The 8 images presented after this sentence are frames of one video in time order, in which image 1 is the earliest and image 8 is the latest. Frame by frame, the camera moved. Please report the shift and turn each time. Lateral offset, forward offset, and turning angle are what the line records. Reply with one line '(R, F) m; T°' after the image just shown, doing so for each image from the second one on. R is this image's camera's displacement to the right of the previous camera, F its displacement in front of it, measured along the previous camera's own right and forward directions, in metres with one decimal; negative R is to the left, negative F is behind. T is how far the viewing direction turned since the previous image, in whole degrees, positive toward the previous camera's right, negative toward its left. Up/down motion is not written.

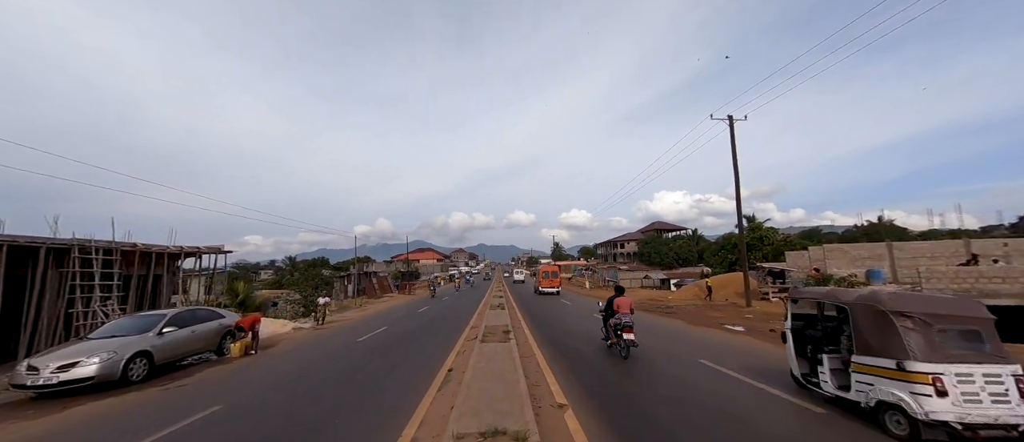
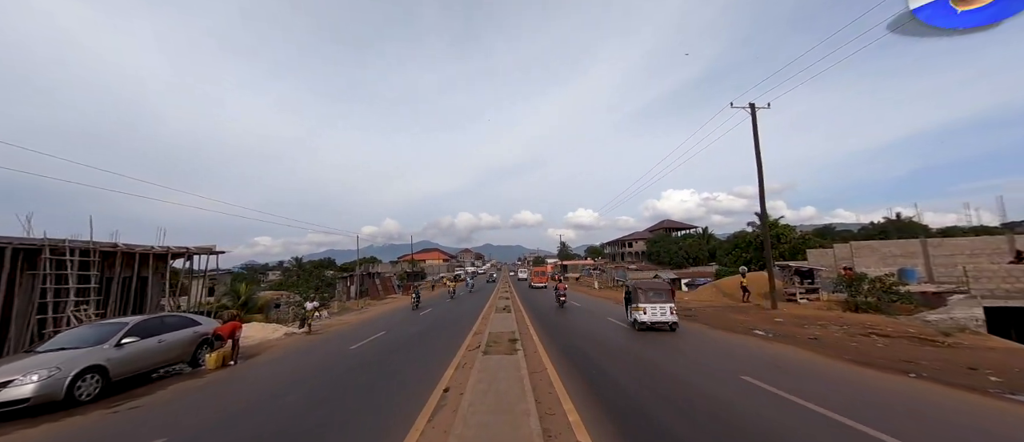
(0.0, +1.1) m; -1°
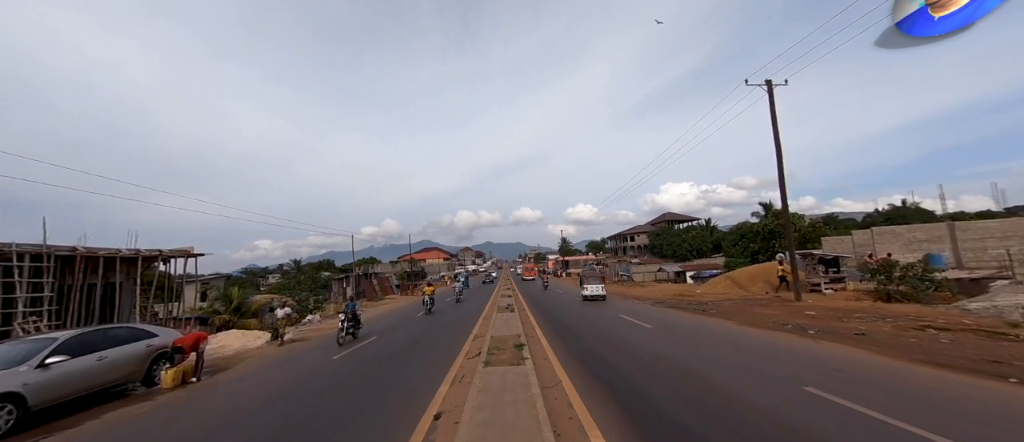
(-0.1, +1.2) m; 0°
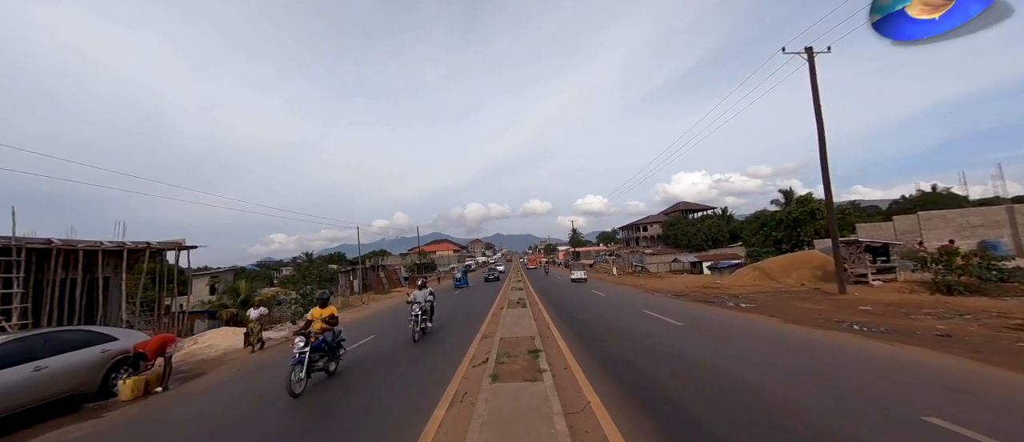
(0.0, +1.3) m; -2°
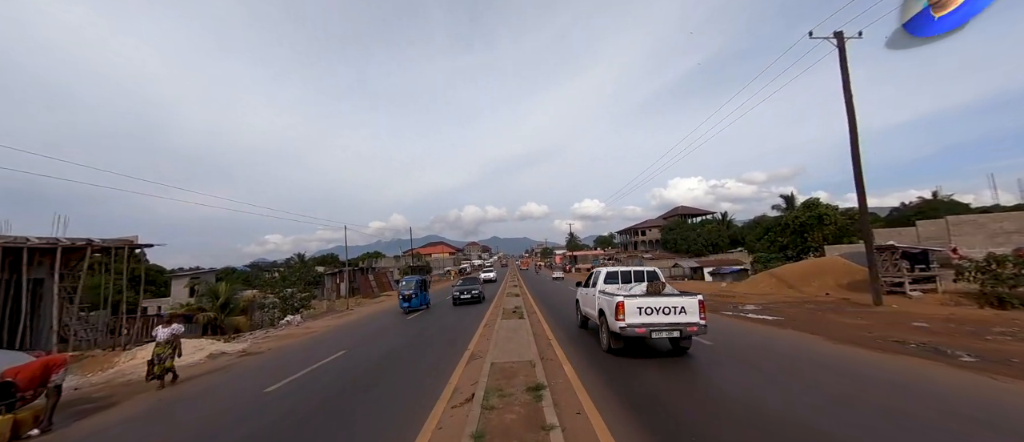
(0.0, +1.6) m; +1°
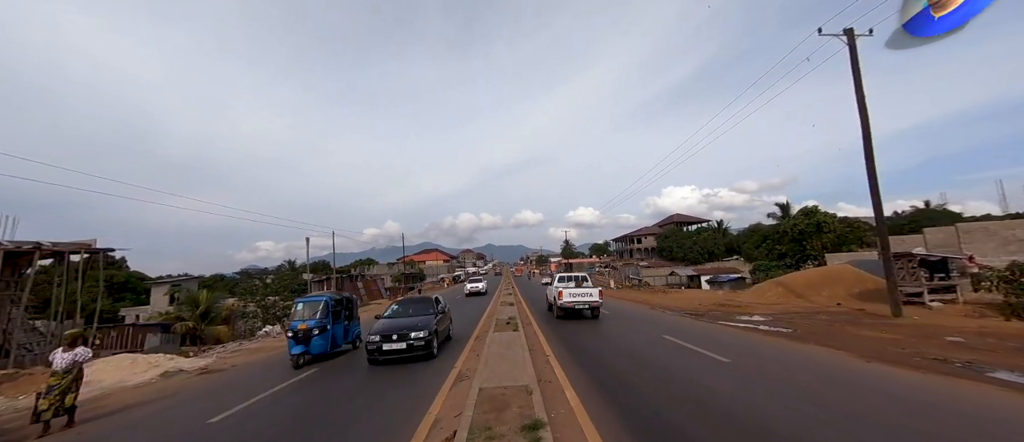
(0.0, +0.9) m; +1°
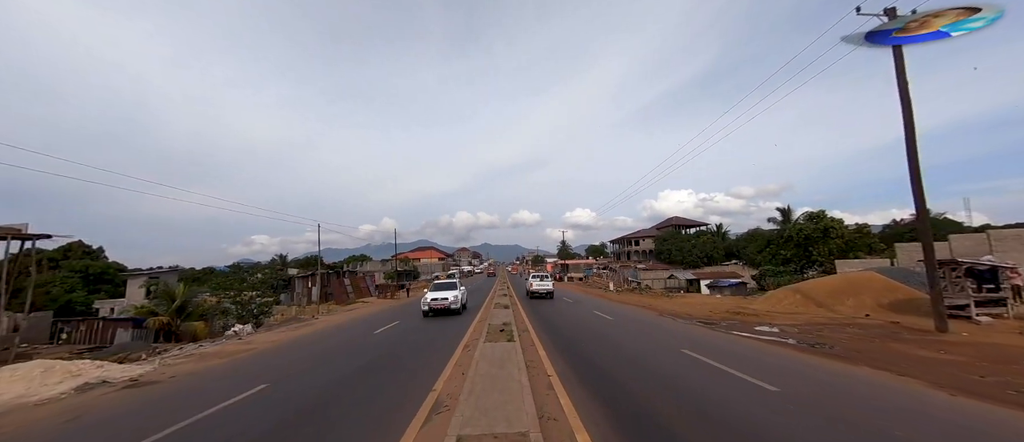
(0.0, +1.5) m; +1°
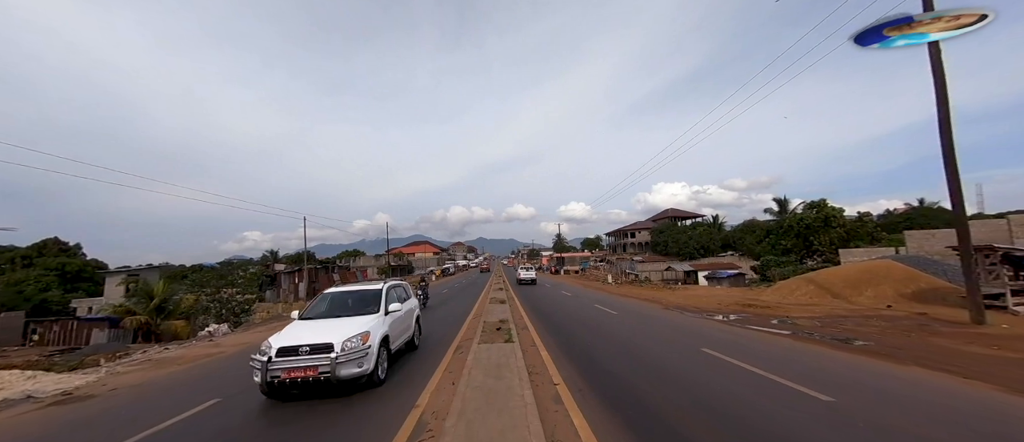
(-0.1, +1.1) m; +1°
